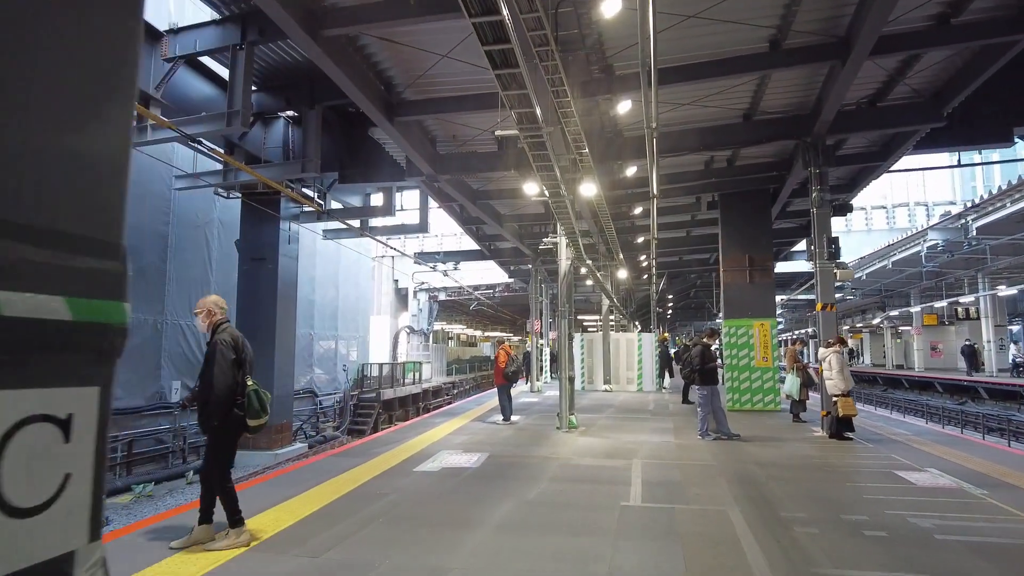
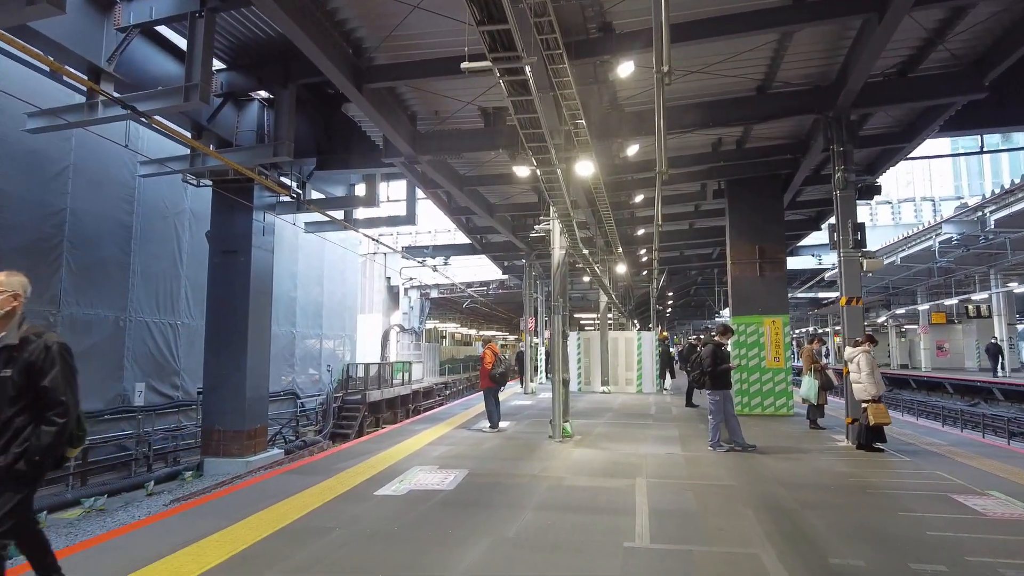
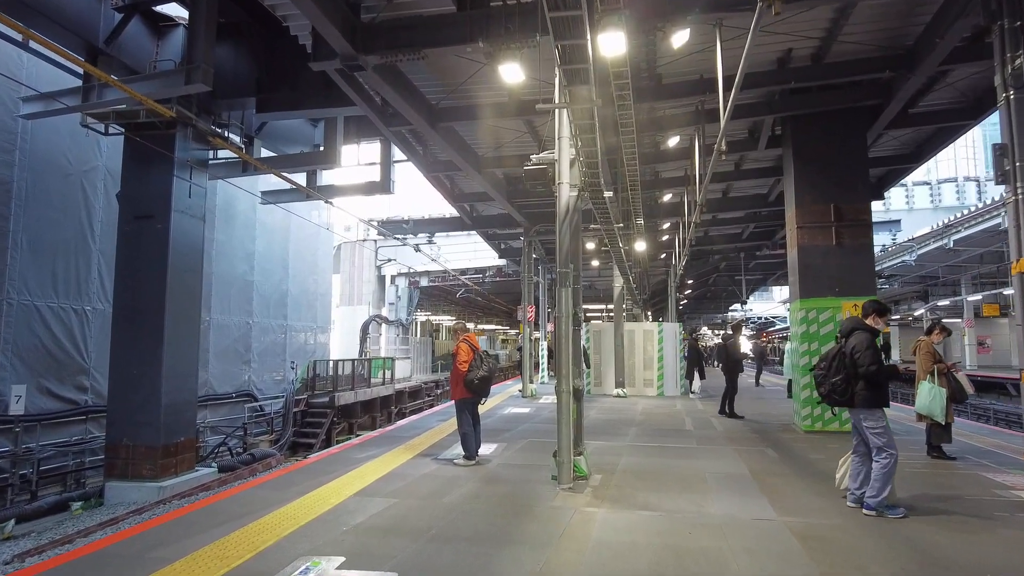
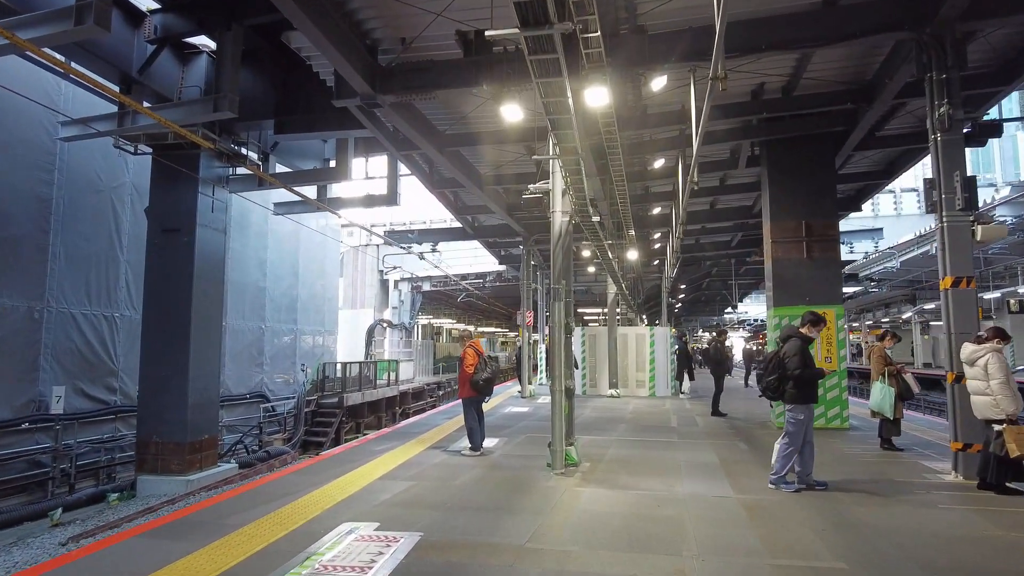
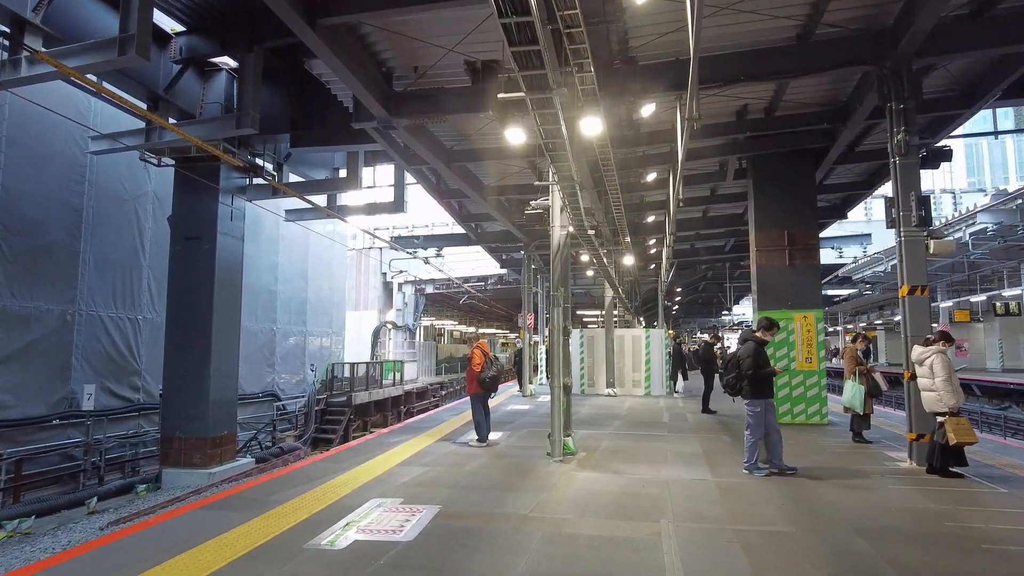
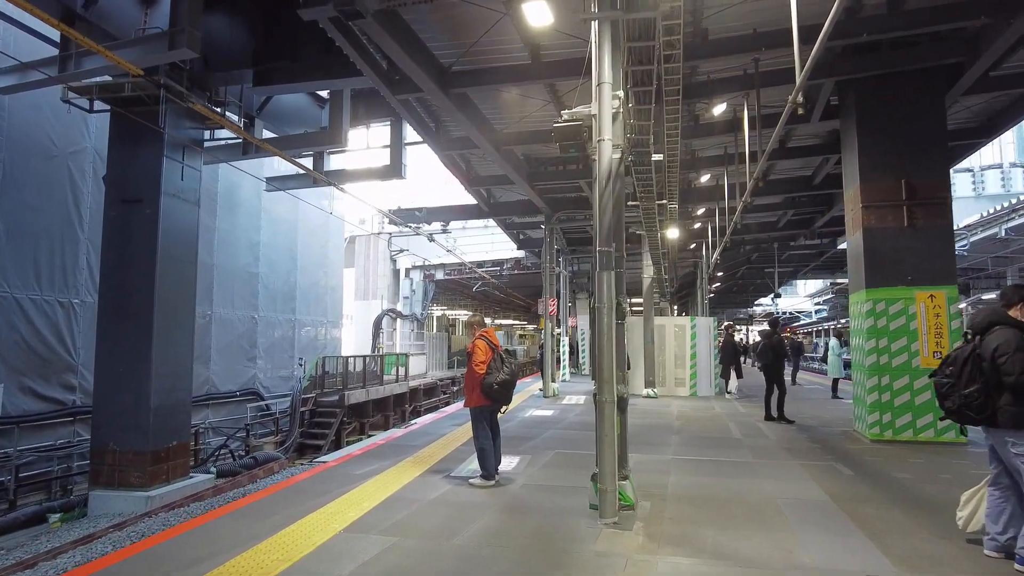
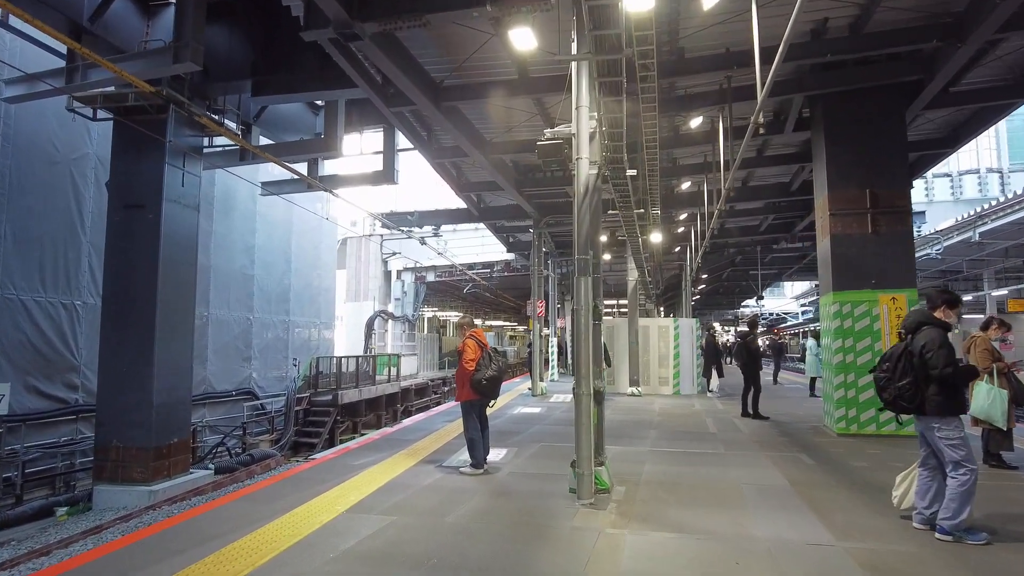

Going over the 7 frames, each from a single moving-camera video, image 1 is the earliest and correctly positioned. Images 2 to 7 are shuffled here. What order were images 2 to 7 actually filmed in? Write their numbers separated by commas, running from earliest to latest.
2, 5, 4, 3, 7, 6
